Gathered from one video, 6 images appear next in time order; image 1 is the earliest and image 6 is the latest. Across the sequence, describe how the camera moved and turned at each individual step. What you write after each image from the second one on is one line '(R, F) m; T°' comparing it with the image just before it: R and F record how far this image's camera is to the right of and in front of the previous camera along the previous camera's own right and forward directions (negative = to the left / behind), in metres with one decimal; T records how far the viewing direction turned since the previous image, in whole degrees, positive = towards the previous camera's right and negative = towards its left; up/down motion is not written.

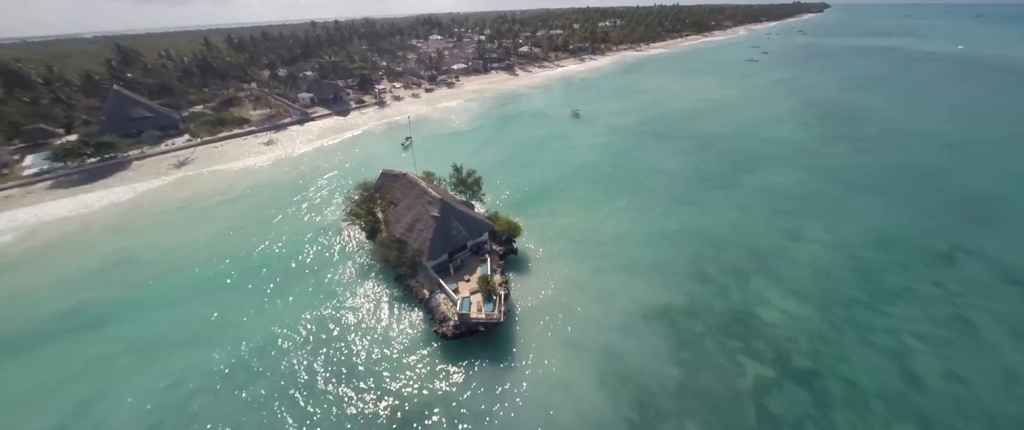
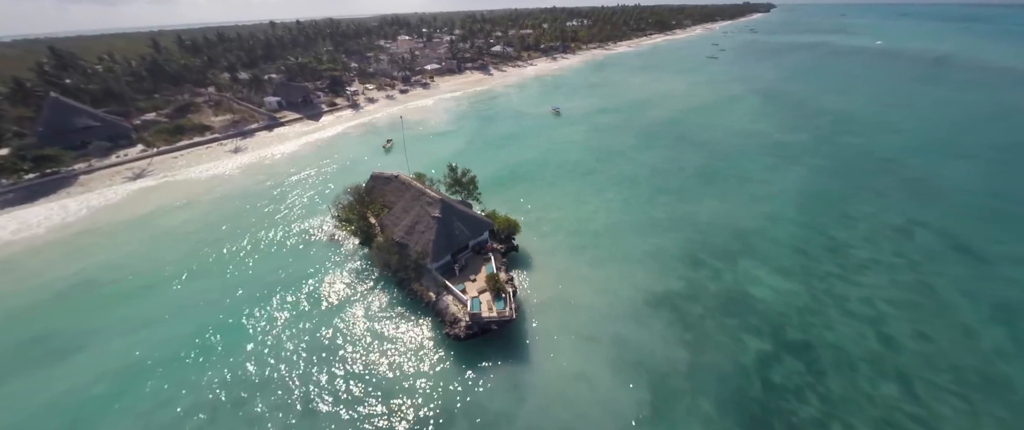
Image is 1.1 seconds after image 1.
(-1.8, 0.0) m; +5°
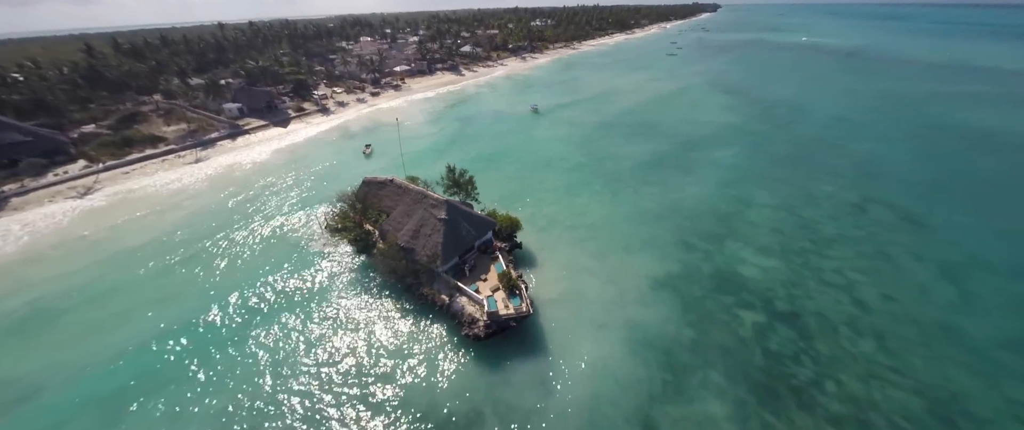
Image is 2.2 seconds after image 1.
(-2.2, -0.2) m; +5°
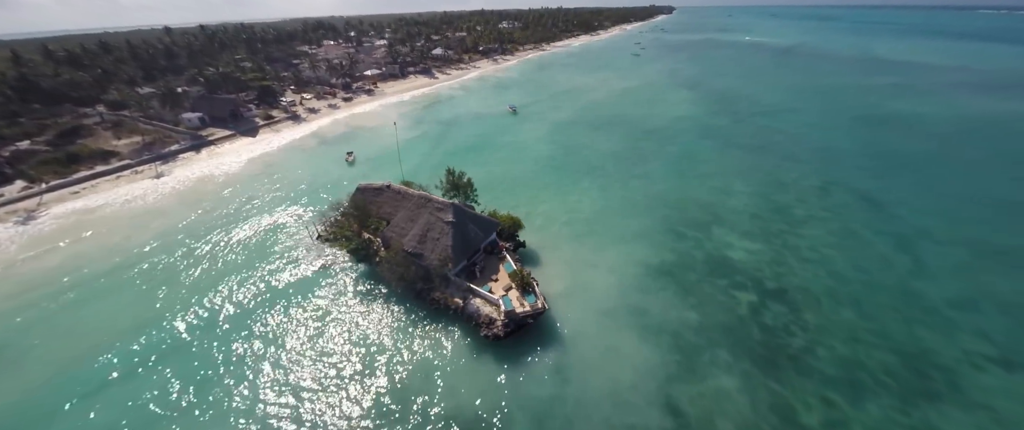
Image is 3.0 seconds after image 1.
(-2.1, -0.2) m; +5°
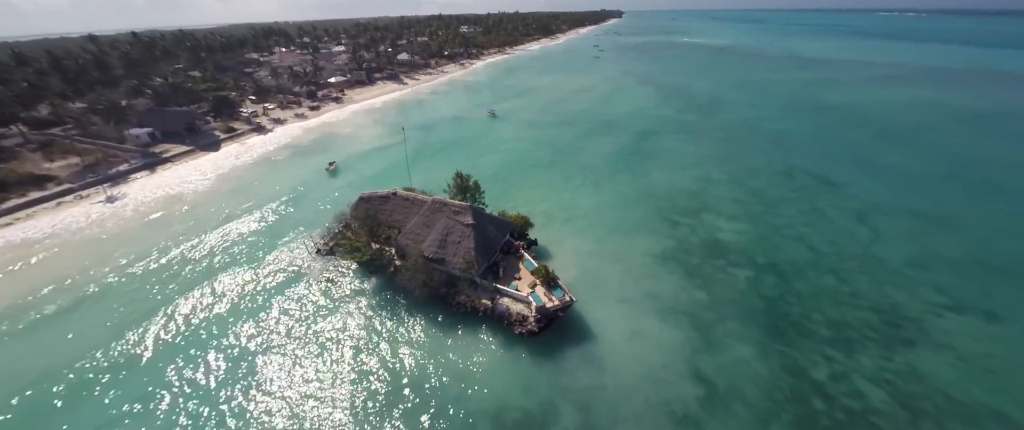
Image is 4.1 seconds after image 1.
(-3.3, -0.2) m; +6°
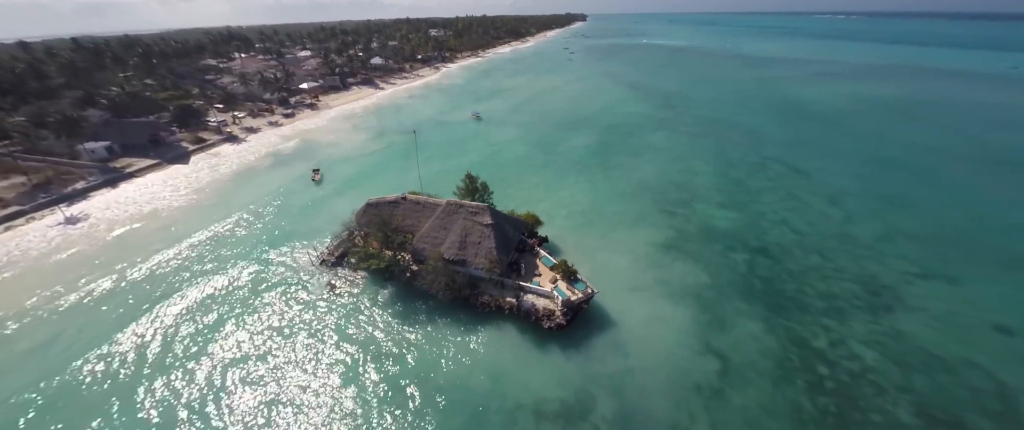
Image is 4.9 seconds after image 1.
(-2.8, -0.2) m; +5°
